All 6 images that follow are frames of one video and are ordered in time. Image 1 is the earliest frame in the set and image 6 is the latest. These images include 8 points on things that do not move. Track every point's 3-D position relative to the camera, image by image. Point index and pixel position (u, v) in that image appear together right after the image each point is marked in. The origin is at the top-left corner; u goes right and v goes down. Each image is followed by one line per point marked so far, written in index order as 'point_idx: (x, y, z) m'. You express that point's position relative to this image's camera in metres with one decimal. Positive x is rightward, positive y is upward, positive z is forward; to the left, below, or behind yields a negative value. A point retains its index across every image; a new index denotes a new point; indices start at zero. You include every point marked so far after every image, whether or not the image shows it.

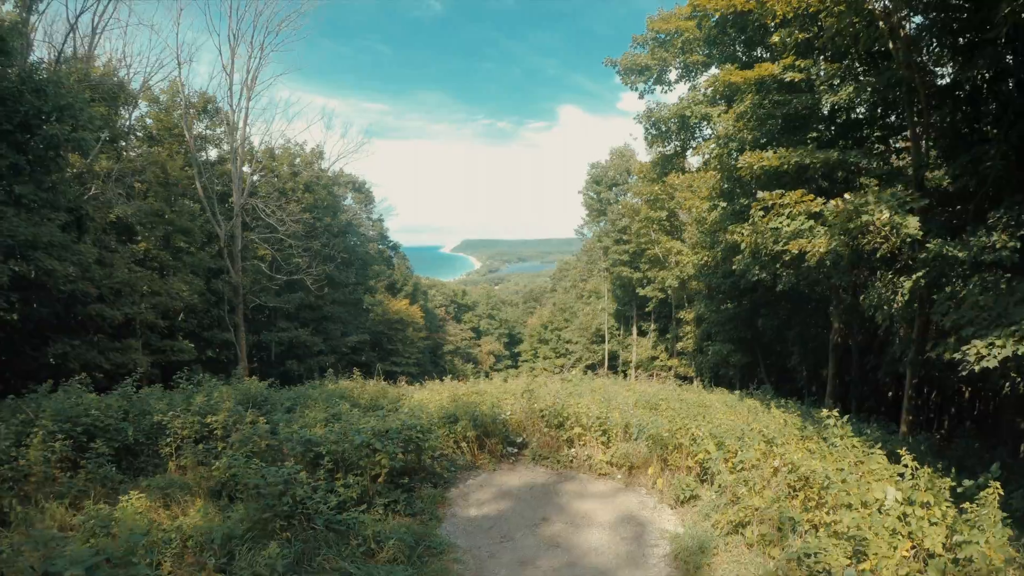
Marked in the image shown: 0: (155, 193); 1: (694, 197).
0: (-13.2, +3.5, +18.7) m
1: (+6.8, +3.4, +19.4) m
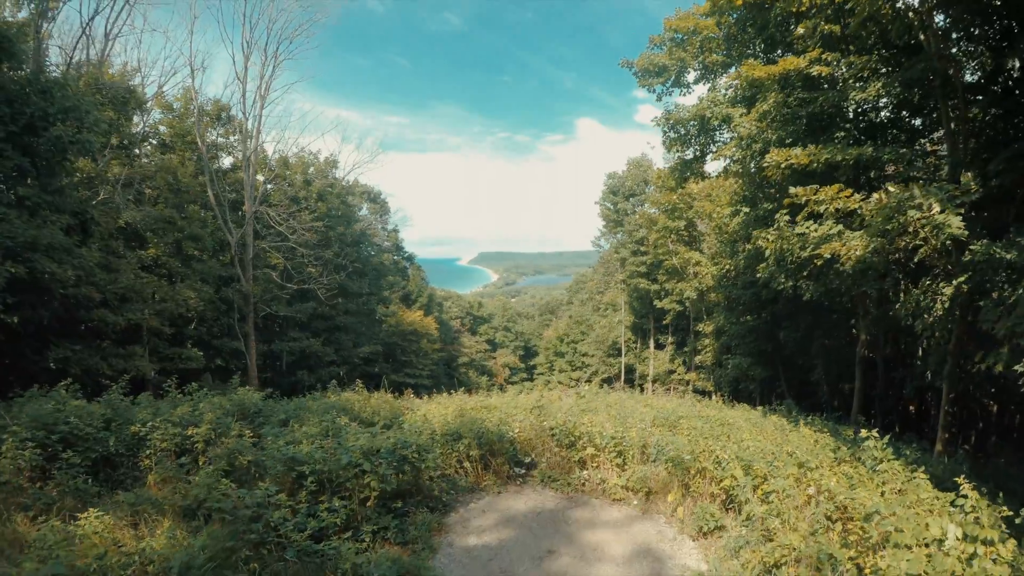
0: (-12.7, +3.3, +18.7) m
1: (+7.3, +3.0, +18.7) m
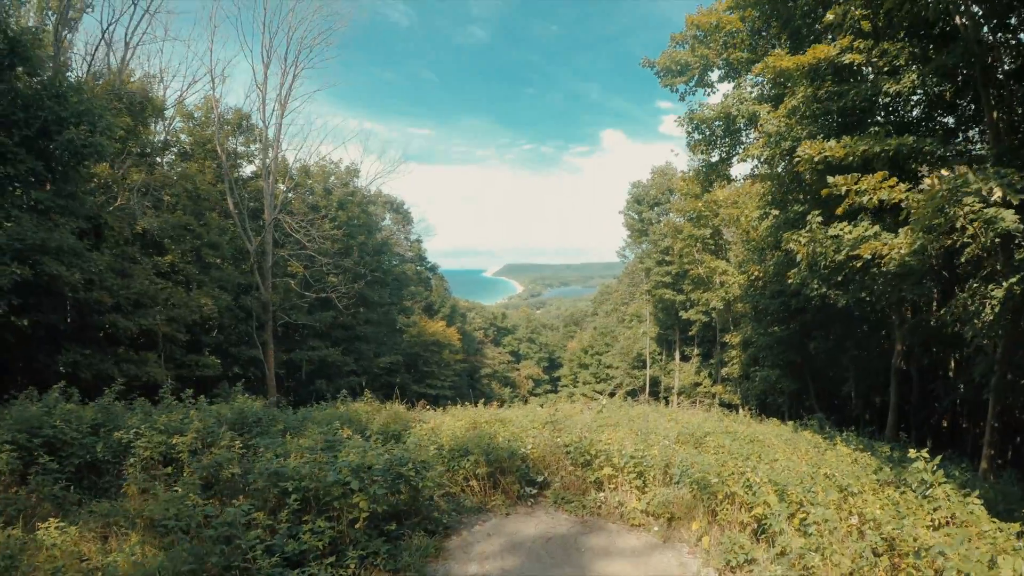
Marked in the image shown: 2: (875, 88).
0: (-12.0, +3.0, +18.9) m
1: (+8.0, +2.7, +18.0) m
2: (+5.9, +3.2, +8.4) m
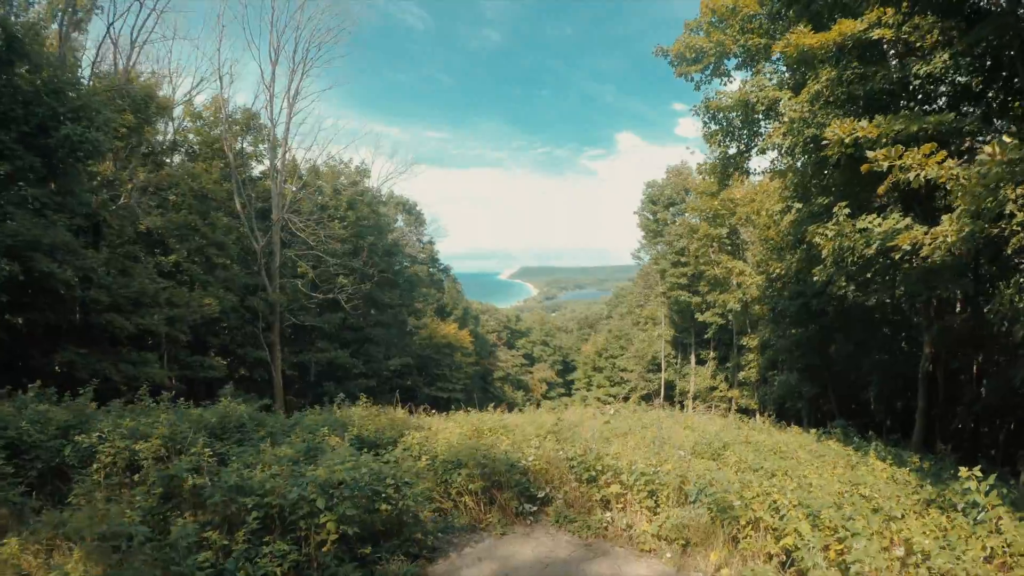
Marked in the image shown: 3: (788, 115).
0: (-11.7, +3.0, +18.7) m
1: (+8.3, +2.7, +17.2) m
2: (+5.9, +3.3, +7.7) m
3: (+5.0, +3.2, +9.3) m
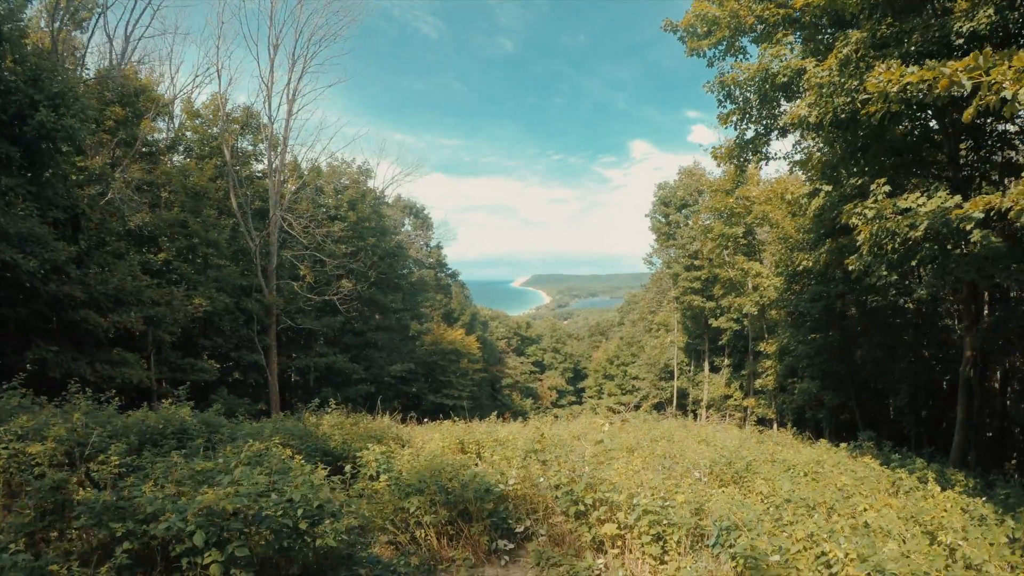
0: (-11.6, +2.9, +18.0) m
1: (+8.3, +2.6, +16.0) m
2: (+5.8, +3.4, +6.6) m
3: (+4.9, +3.2, +8.3) m
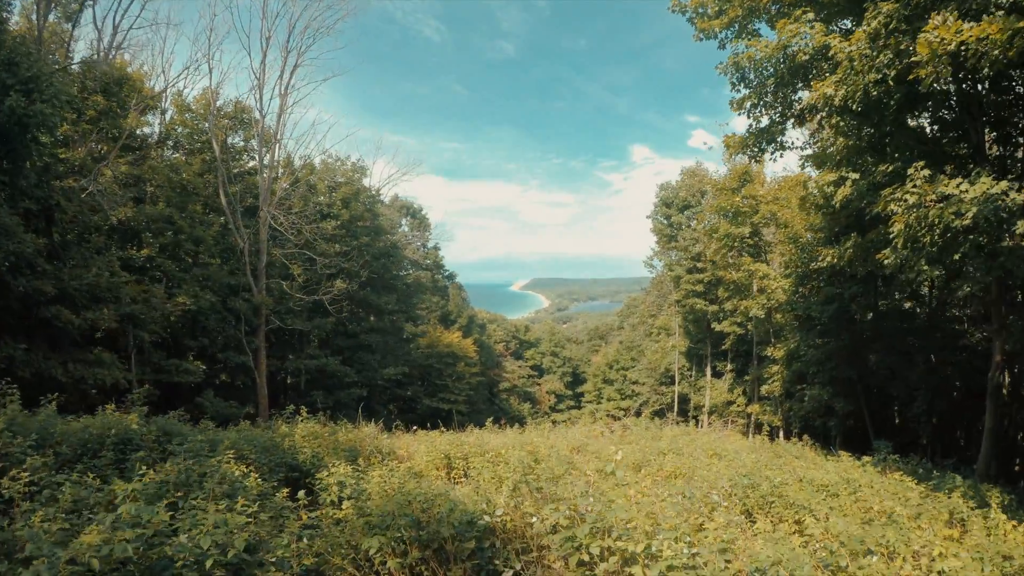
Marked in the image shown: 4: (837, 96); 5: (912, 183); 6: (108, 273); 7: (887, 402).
0: (-11.7, +3.0, +17.2) m
1: (+8.2, +2.6, +15.3) m
2: (+5.7, +3.4, +5.8) m
3: (+4.8, +3.3, +7.5) m
4: (+4.9, +2.8, +7.9) m
5: (+5.3, +1.3, +6.9) m
6: (-10.3, +0.4, +13.0) m
7: (+12.4, -3.8, +16.9) m
